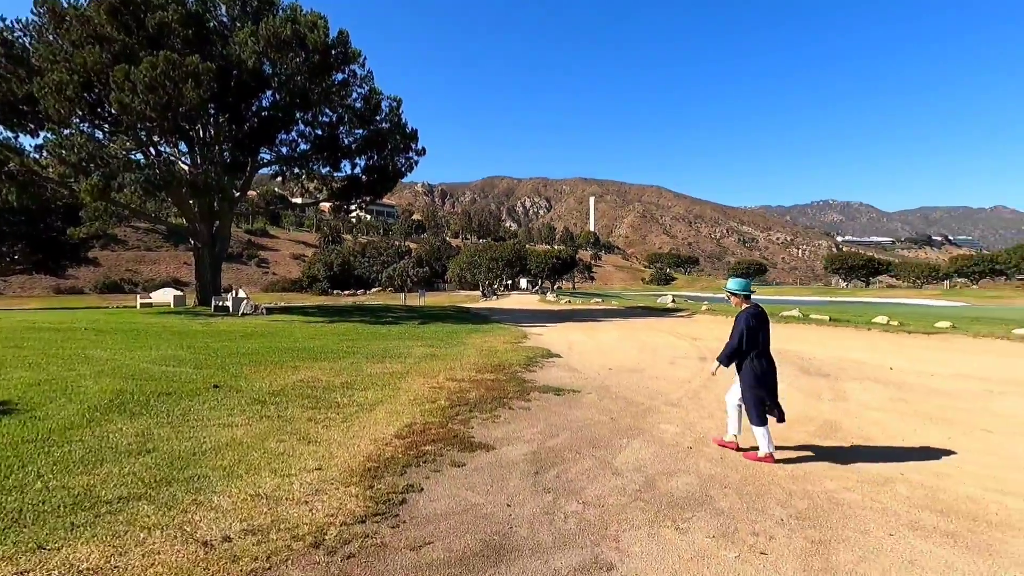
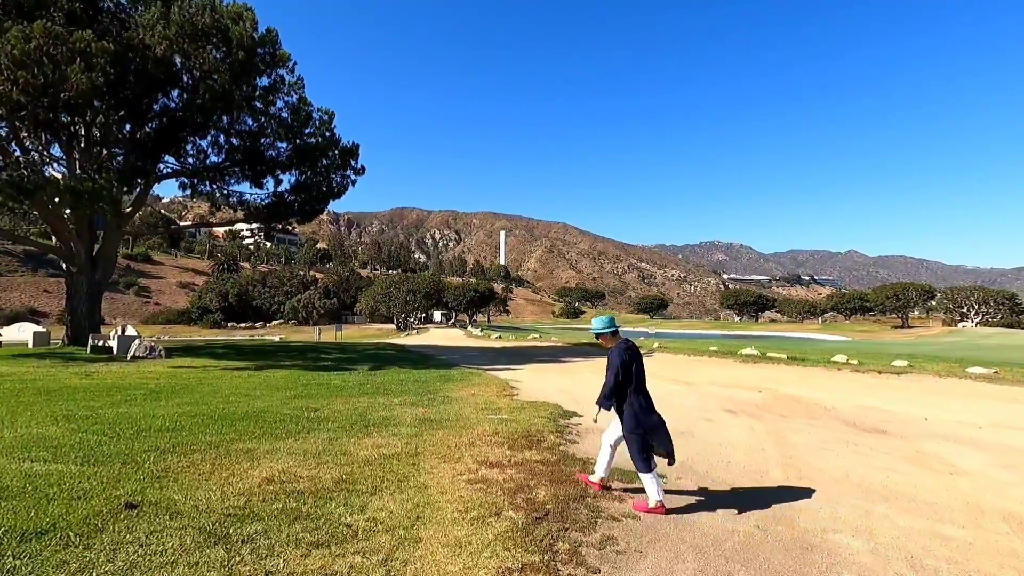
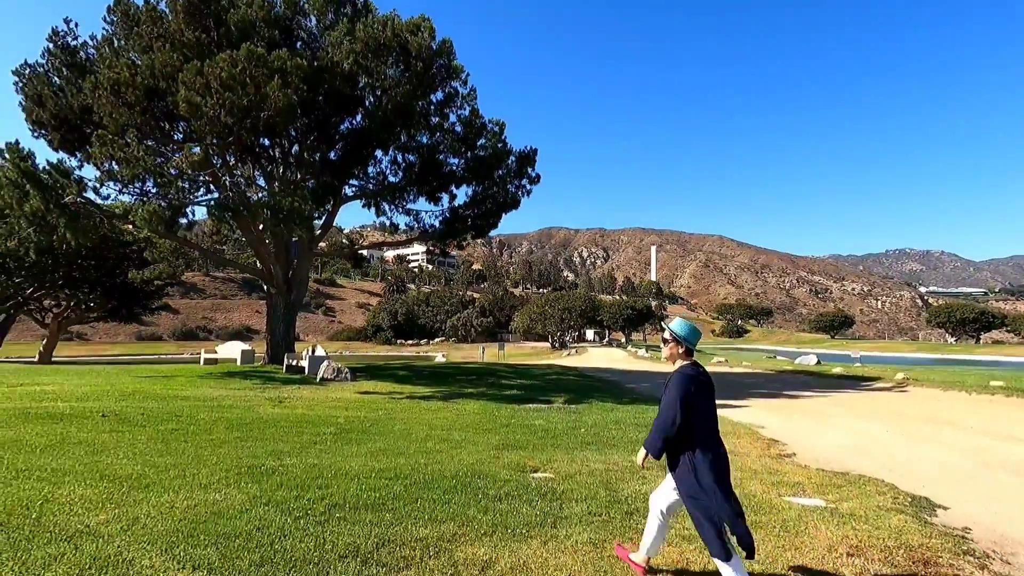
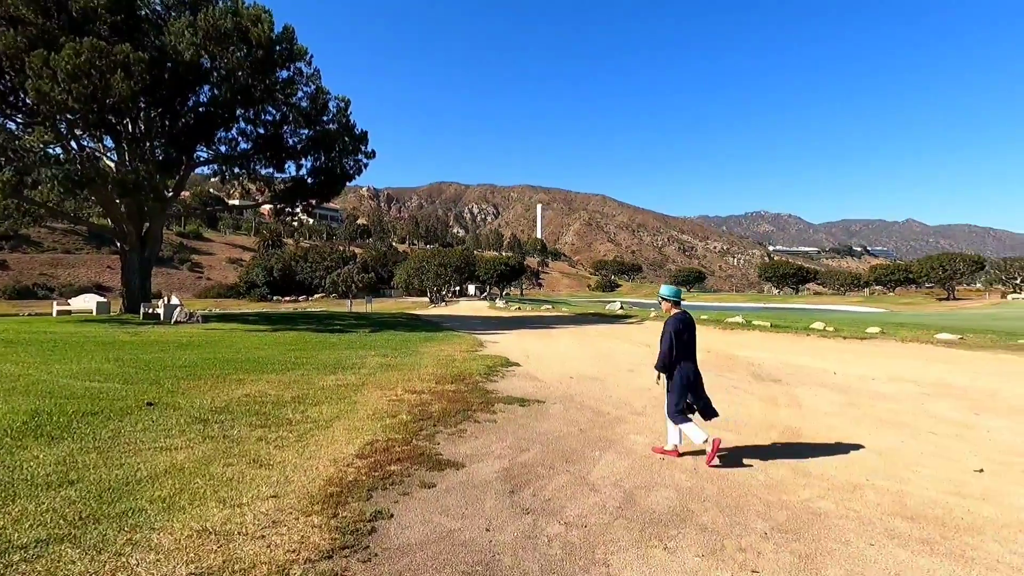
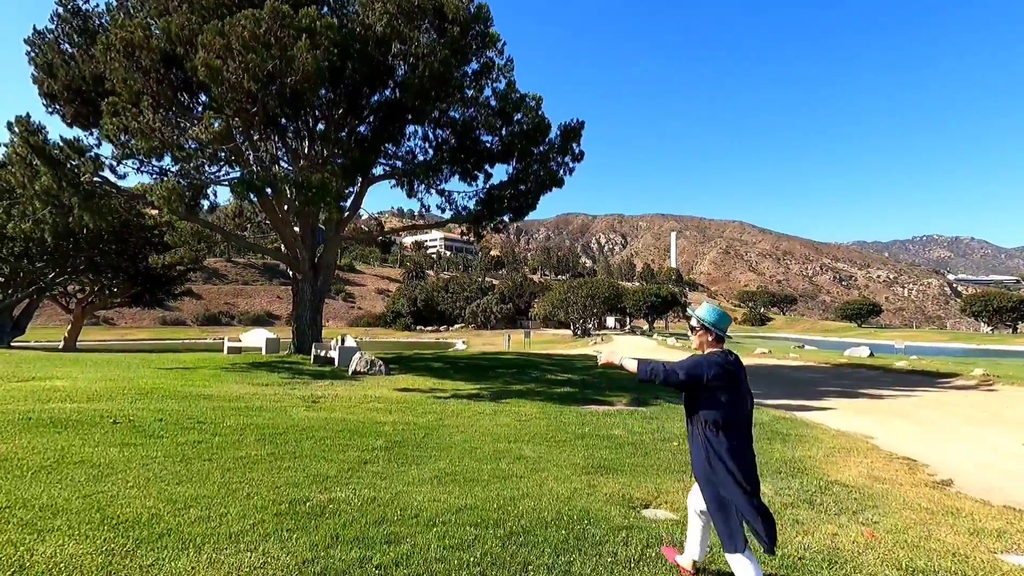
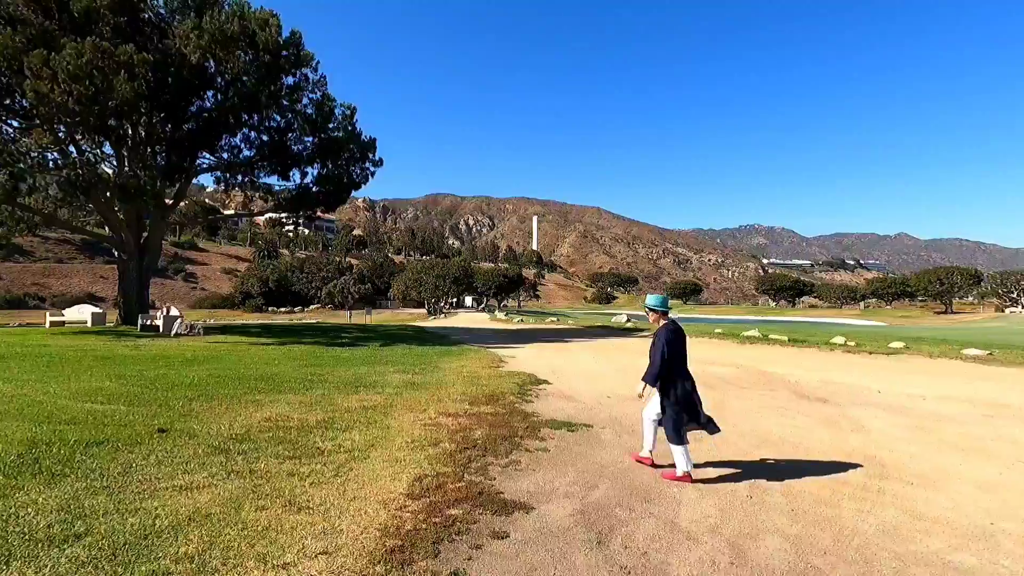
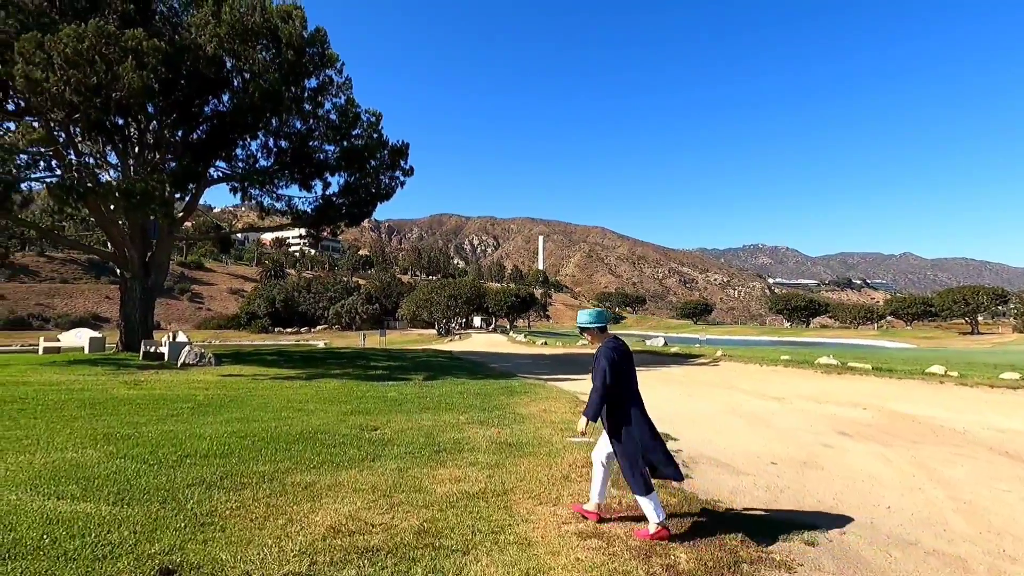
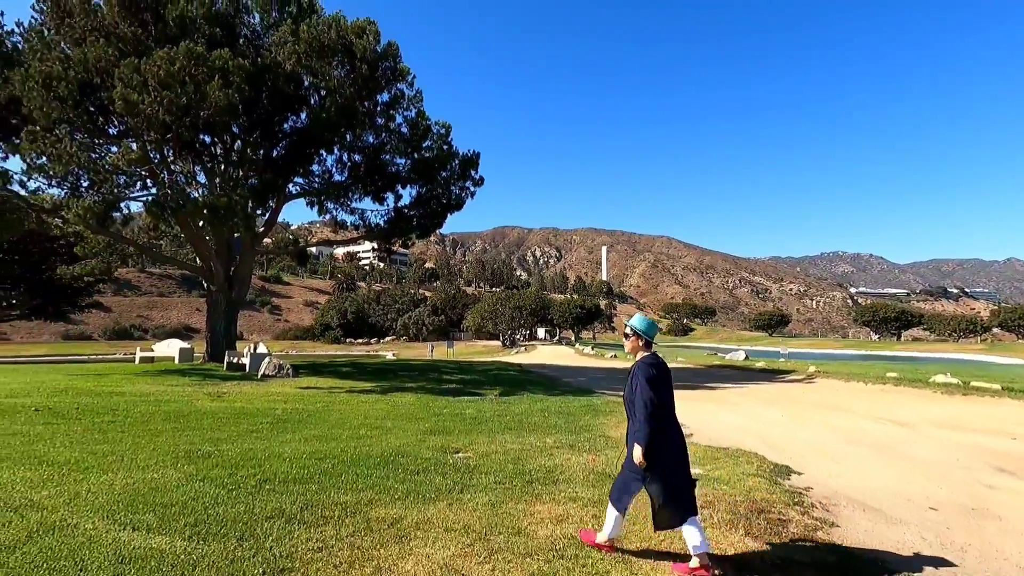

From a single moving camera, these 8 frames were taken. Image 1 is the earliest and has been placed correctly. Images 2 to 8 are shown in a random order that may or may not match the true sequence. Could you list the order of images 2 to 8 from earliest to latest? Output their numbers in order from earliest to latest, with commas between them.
4, 6, 2, 7, 8, 3, 5
